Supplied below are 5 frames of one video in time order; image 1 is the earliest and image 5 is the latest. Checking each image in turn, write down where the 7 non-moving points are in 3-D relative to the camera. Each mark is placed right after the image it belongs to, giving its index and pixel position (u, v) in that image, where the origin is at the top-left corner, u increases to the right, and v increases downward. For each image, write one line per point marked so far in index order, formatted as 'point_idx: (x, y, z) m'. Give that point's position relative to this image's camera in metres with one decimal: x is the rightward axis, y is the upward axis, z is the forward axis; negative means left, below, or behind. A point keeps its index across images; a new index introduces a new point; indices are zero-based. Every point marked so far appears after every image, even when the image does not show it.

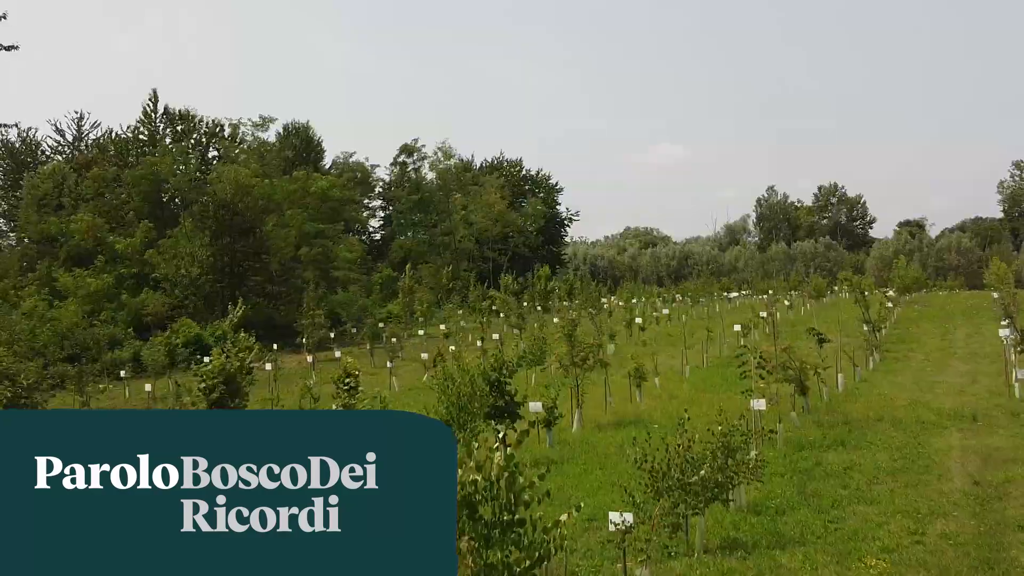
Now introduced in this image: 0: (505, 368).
0: (-0.1, -1.0, +13.0) m
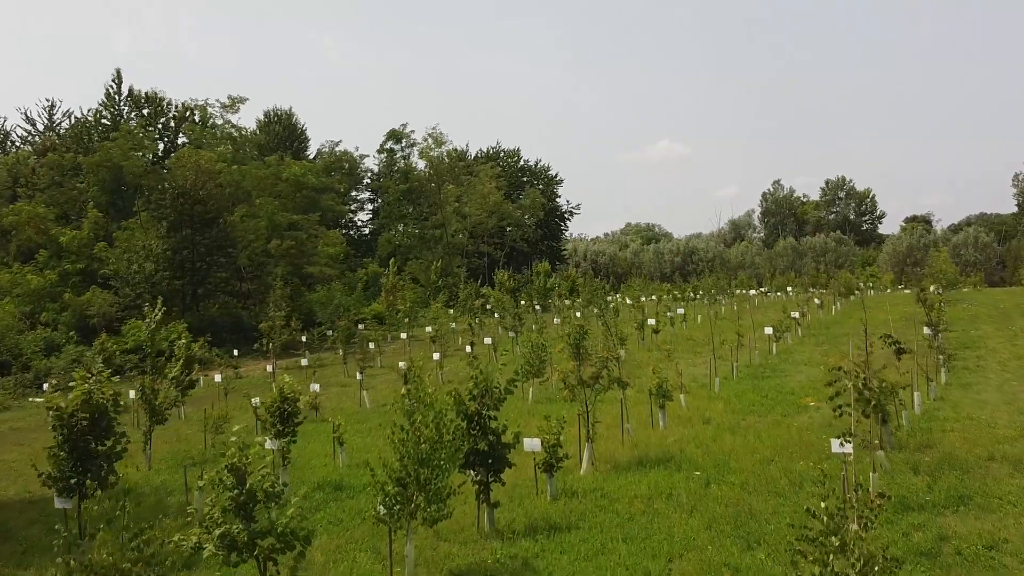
0: (-0.2, -1.0, +9.3) m
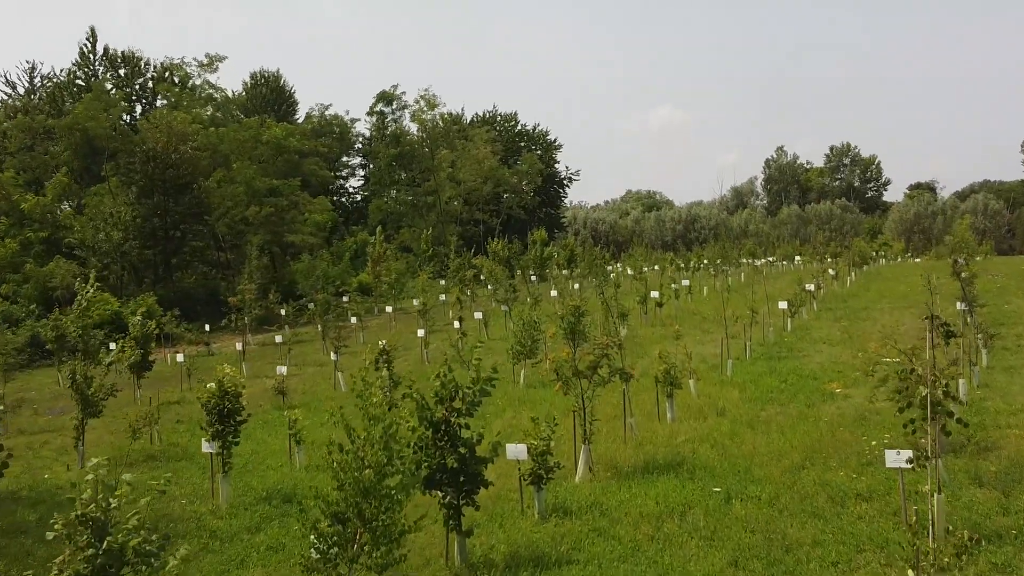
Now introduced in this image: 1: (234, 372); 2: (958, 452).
0: (-0.4, -0.8, +7.4) m
1: (-2.6, -0.8, +10.1) m
2: (+4.0, -1.5, +9.7) m
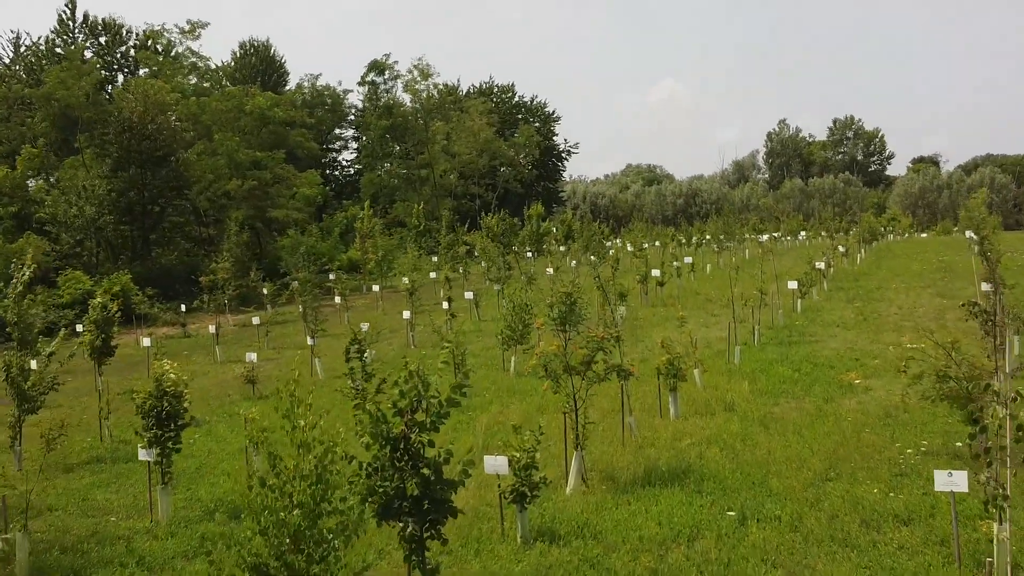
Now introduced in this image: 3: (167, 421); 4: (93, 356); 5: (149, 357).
0: (-0.5, -0.7, +6.2) m
1: (-2.7, -0.7, +8.8) m
2: (+3.9, -1.3, +8.5) m
3: (-2.7, -1.0, +8.5) m
4: (-6.1, -1.0, +15.8) m
5: (-5.9, -1.1, +17.5) m
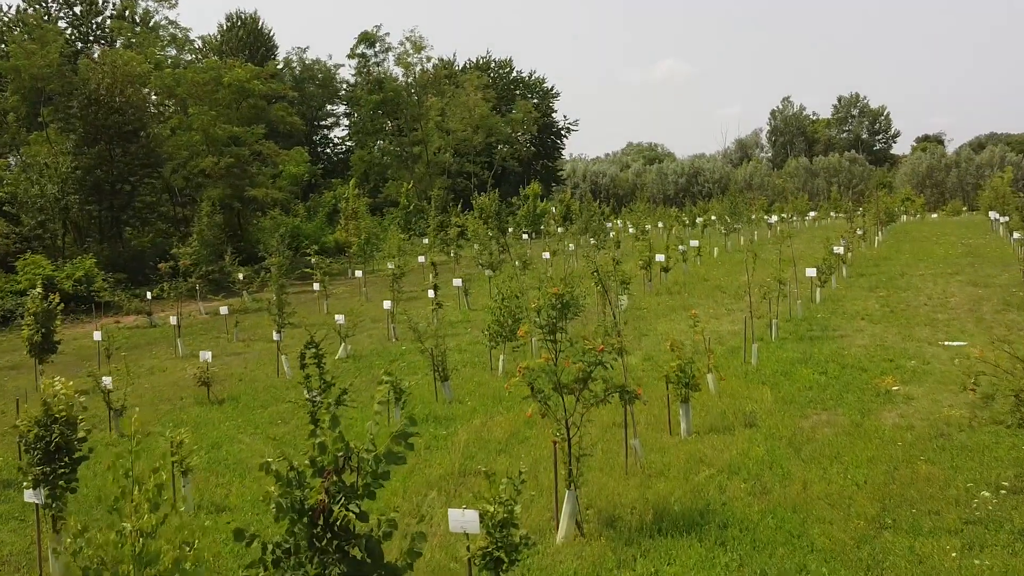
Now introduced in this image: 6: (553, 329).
0: (-0.6, -0.8, +4.5) m
1: (-2.9, -0.7, +7.1) m
2: (+3.7, -1.3, +6.8) m
3: (-2.9, -1.0, +6.8) m
4: (-6.3, -0.8, +14.1) m
5: (-6.0, -0.9, +15.8) m
6: (+0.3, -0.3, +7.8) m
